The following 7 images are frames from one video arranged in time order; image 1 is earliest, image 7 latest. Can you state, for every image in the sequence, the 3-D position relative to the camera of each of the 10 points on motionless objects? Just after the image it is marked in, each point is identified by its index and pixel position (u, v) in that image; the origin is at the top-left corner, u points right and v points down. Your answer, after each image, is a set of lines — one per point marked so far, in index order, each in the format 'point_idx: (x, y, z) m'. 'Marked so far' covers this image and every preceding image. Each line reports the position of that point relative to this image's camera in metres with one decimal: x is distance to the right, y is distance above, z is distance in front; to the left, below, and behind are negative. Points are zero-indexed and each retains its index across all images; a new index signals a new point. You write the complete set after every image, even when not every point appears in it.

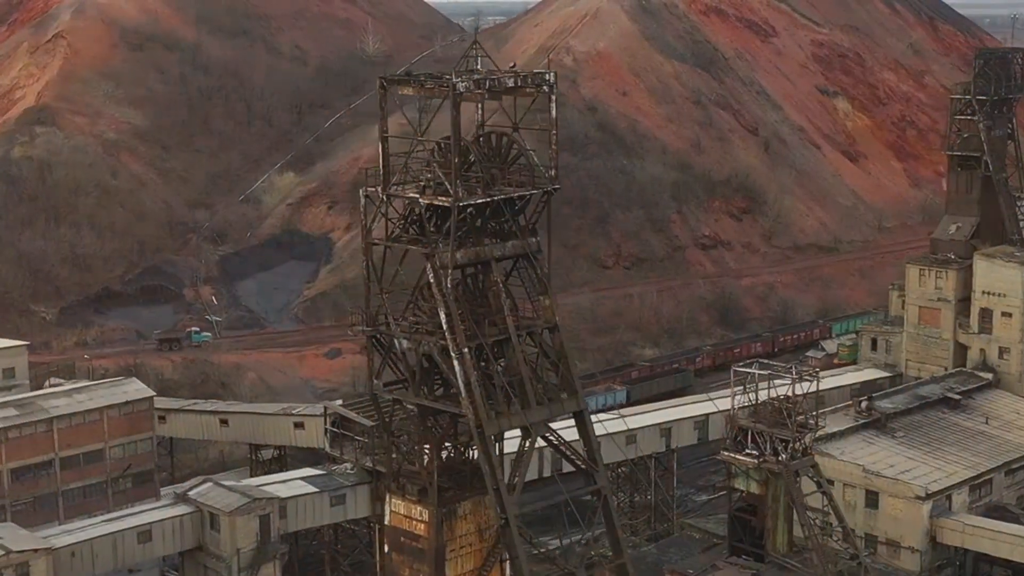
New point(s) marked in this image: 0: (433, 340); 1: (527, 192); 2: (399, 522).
0: (-0.9, -0.6, +15.0) m
1: (+0.2, +1.2, +15.2) m
2: (-1.4, -3.0, +16.3) m
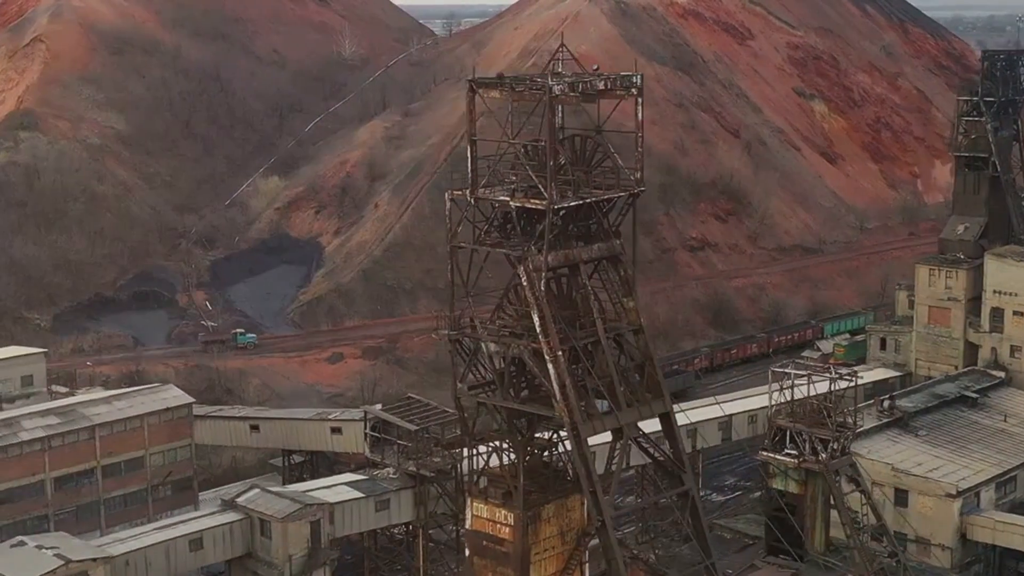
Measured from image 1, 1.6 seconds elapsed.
0: (+0.1, -0.7, +15.0) m
1: (+1.2, +1.1, +15.2) m
2: (-0.4, -3.1, +16.2) m
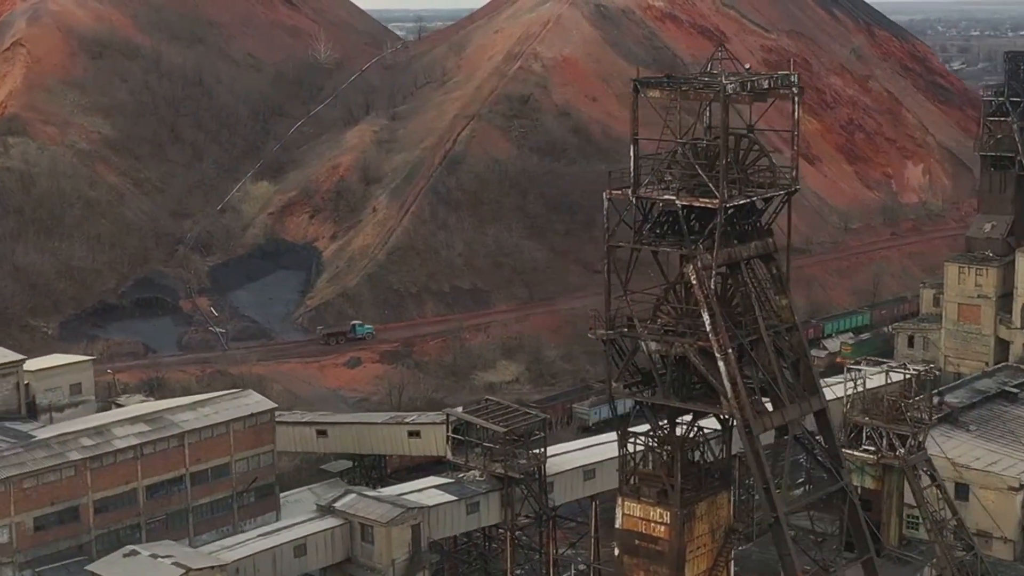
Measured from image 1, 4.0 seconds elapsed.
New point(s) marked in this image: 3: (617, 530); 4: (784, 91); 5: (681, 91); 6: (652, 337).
0: (+2.1, -0.6, +15.0) m
1: (+3.2, +1.2, +15.3) m
2: (+1.6, -3.1, +16.3) m
3: (+1.4, -3.1, +16.3) m
4: (+3.3, +2.4, +15.0) m
5: (+2.0, +2.3, +14.9) m
6: (+1.7, -0.6, +15.4) m
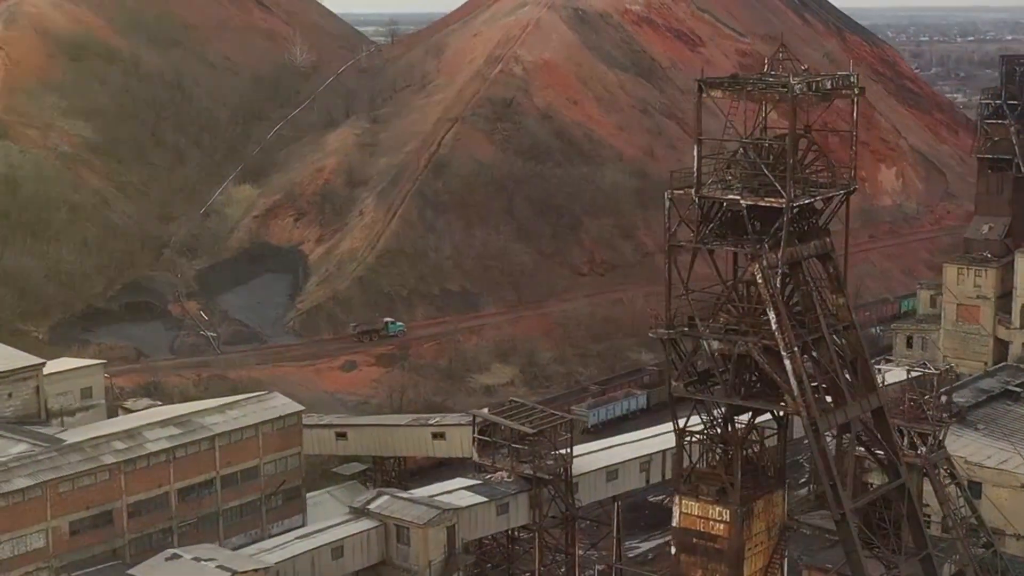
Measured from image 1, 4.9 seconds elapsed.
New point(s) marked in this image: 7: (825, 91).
0: (+2.9, -0.6, +15.1) m
1: (+3.9, +1.2, +15.4) m
2: (+2.3, -3.1, +16.3) m
3: (+2.1, -3.1, +16.4) m
4: (+4.0, +2.4, +15.1) m
5: (+2.8, +2.3, +15.0) m
6: (+2.5, -0.6, +15.5) m
7: (+3.7, +2.3, +15.0) m
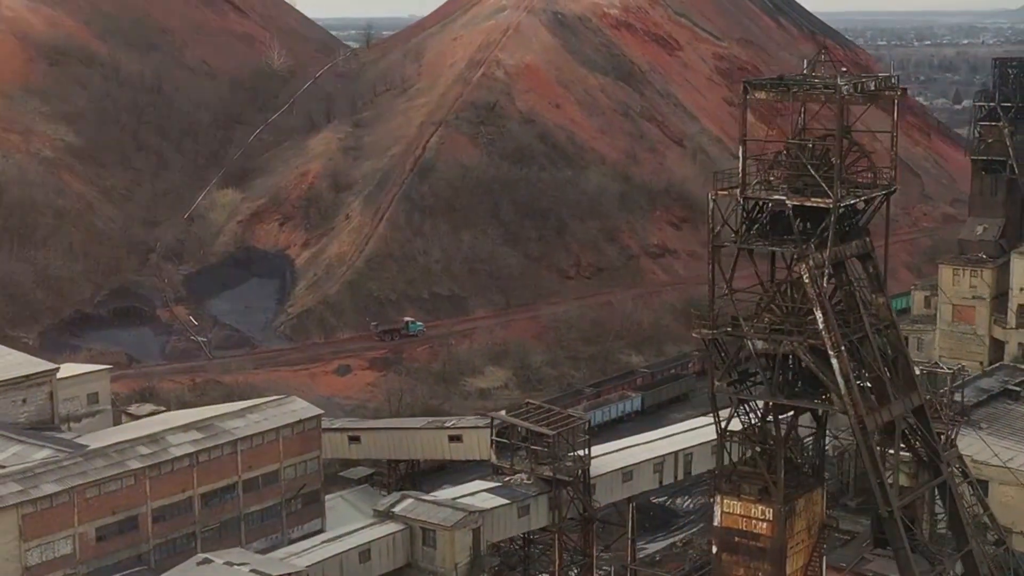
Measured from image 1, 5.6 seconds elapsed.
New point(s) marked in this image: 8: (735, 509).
0: (+3.5, -0.6, +15.3) m
1: (+4.5, +1.2, +15.6) m
2: (+2.9, -3.1, +16.4) m
3: (+2.7, -3.2, +16.5) m
4: (+4.6, +2.4, +15.3) m
5: (+3.4, +2.3, +15.1) m
6: (+3.1, -0.6, +15.6) m
7: (+4.3, +2.4, +15.1) m
8: (+2.9, -2.9, +16.4) m
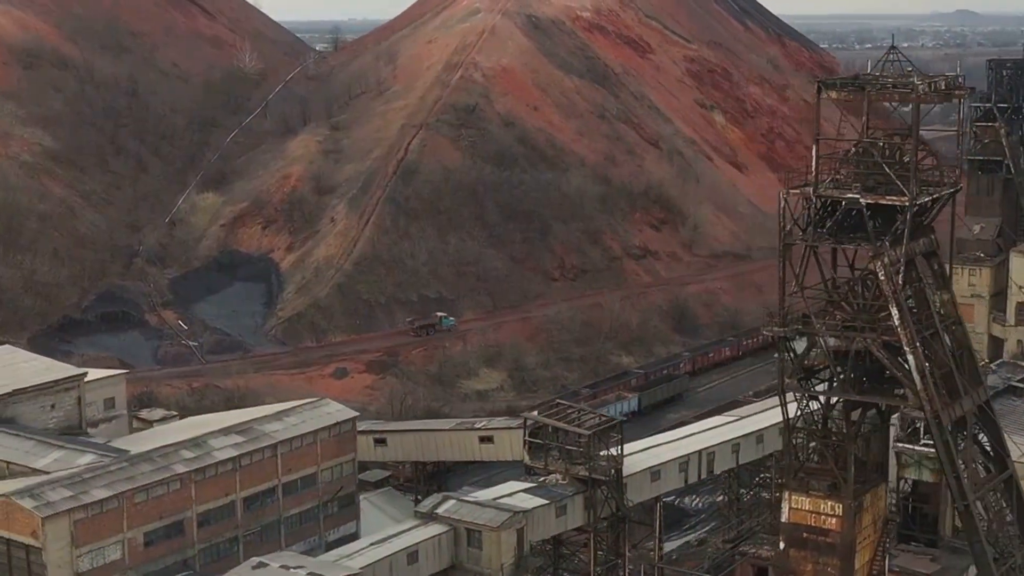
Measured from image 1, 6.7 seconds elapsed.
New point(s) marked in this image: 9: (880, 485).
0: (+4.4, -0.6, +15.4) m
1: (+5.4, +1.2, +15.8) m
2: (+3.8, -3.0, +16.6) m
3: (+3.6, -3.1, +16.7) m
4: (+5.5, +2.4, +15.5) m
5: (+4.3, +2.4, +15.3) m
6: (+4.0, -0.6, +15.8) m
7: (+5.2, +2.4, +15.4) m
8: (+3.8, -2.9, +16.5) m
9: (+4.9, -2.6, +16.8) m
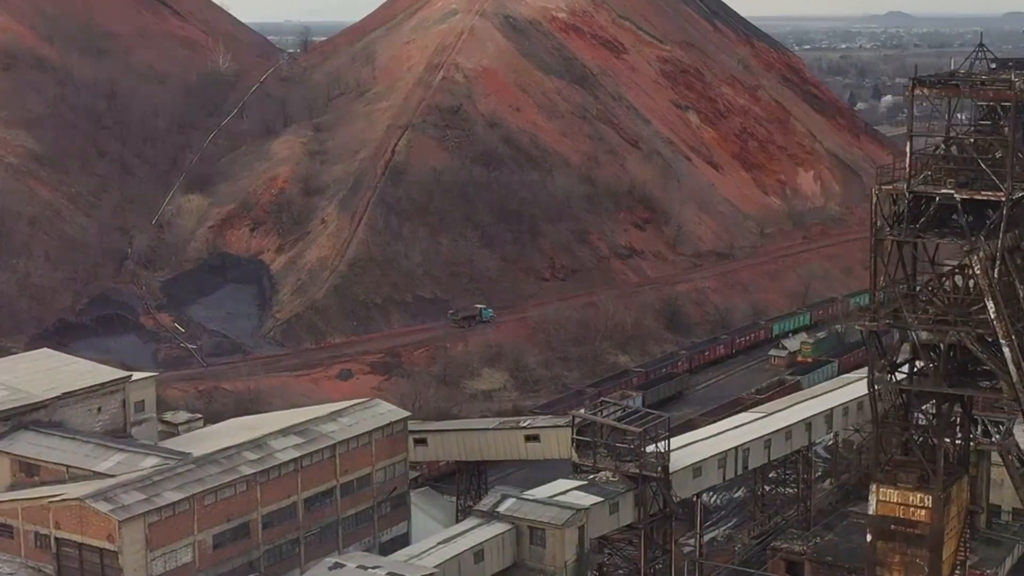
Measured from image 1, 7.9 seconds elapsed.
0: (+5.6, -0.5, +15.7) m
1: (+6.6, +1.3, +16.1) m
2: (+5.0, -3.0, +16.8) m
3: (+4.8, -3.1, +16.9) m
4: (+6.7, +2.5, +15.8) m
5: (+5.5, +2.4, +15.5) m
6: (+5.2, -0.5, +16.0) m
7: (+6.4, +2.5, +15.6) m
8: (+5.0, -2.8, +16.8) m
9: (+6.1, -2.5, +17.0) m
